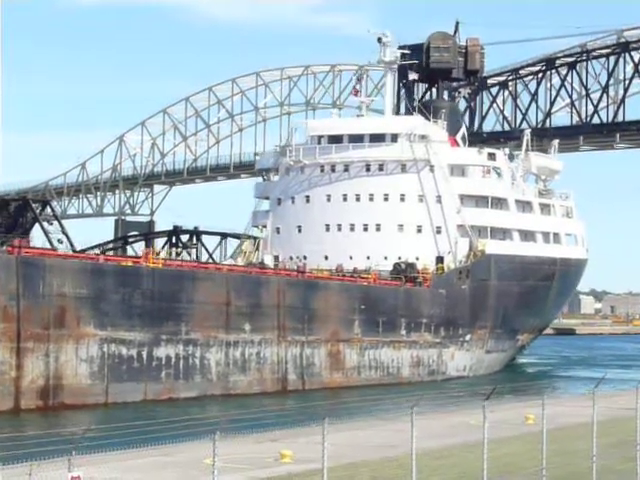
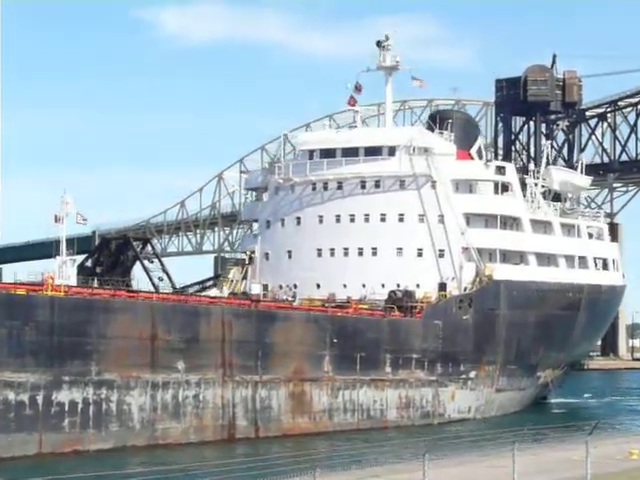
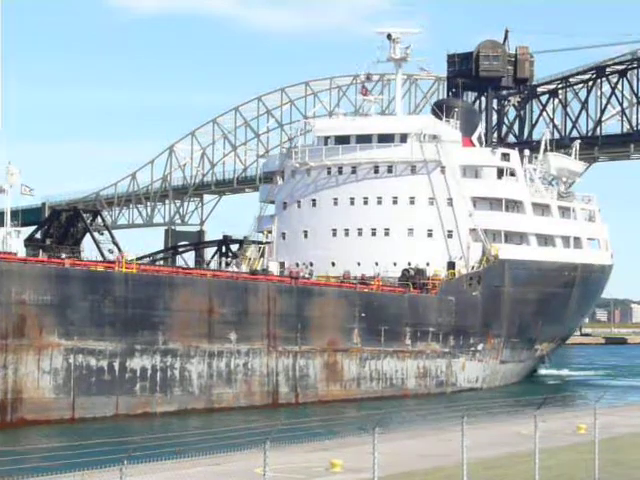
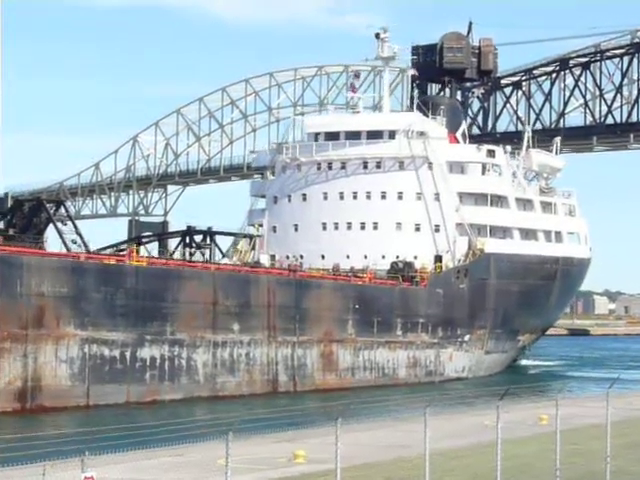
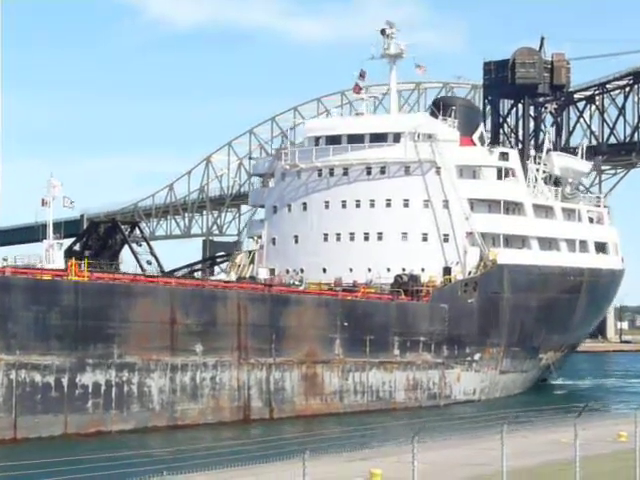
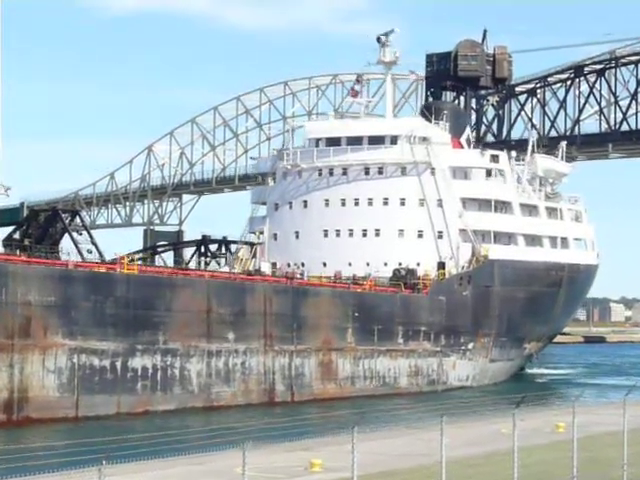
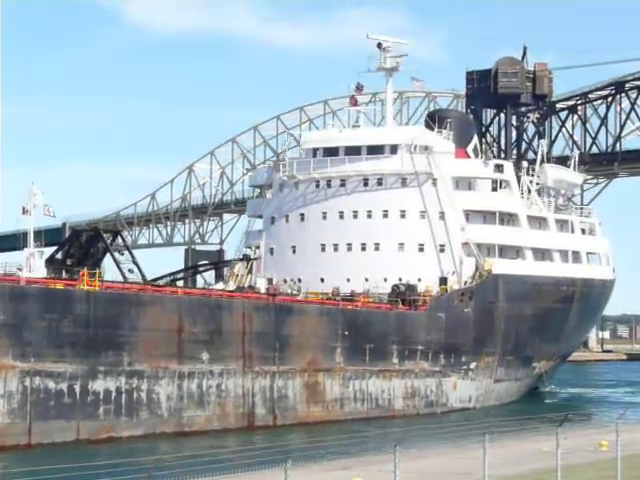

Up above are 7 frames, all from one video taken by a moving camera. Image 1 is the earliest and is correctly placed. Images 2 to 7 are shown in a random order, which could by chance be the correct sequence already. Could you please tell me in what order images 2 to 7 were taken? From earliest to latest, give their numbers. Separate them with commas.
4, 6, 3, 7, 5, 2
